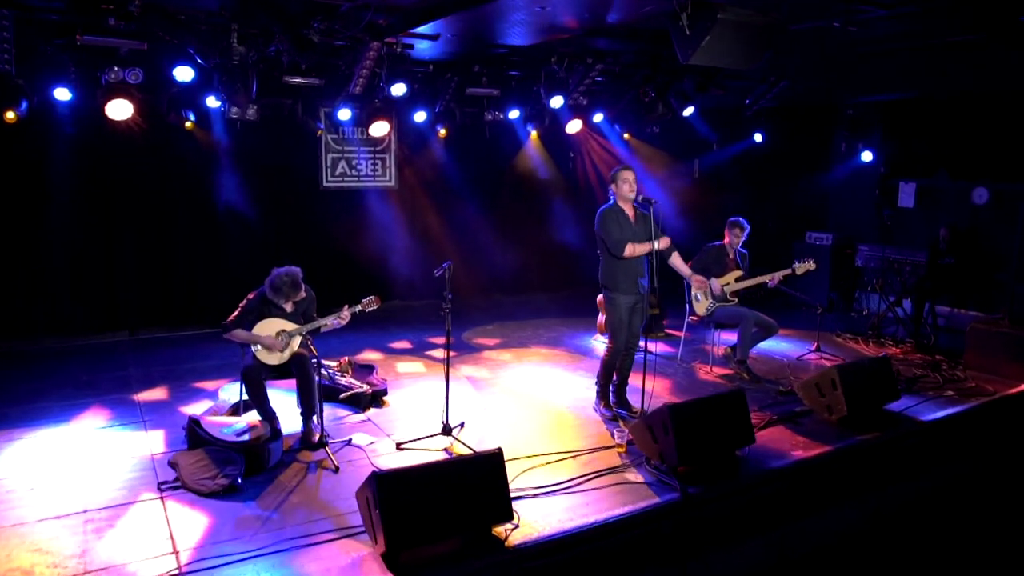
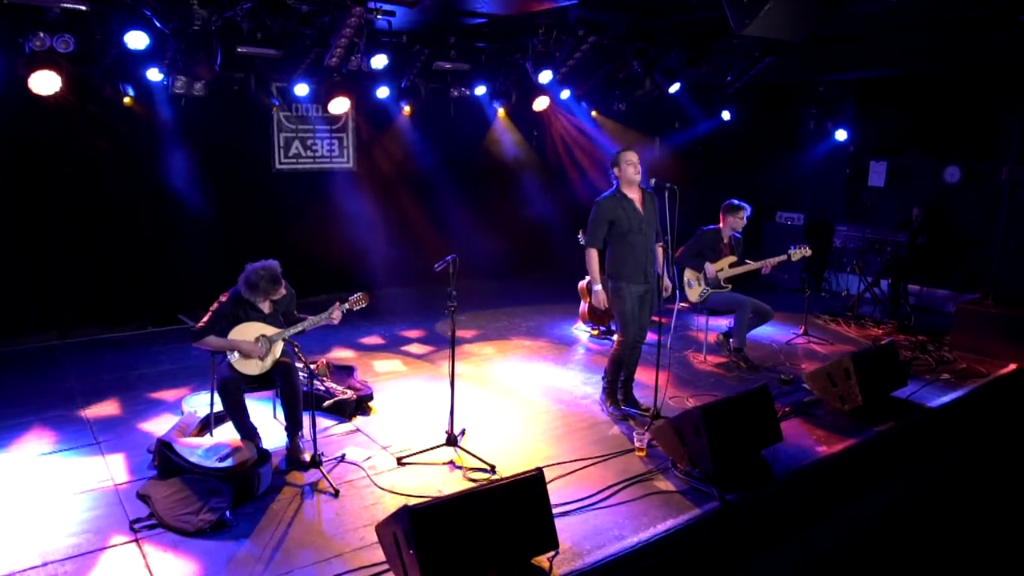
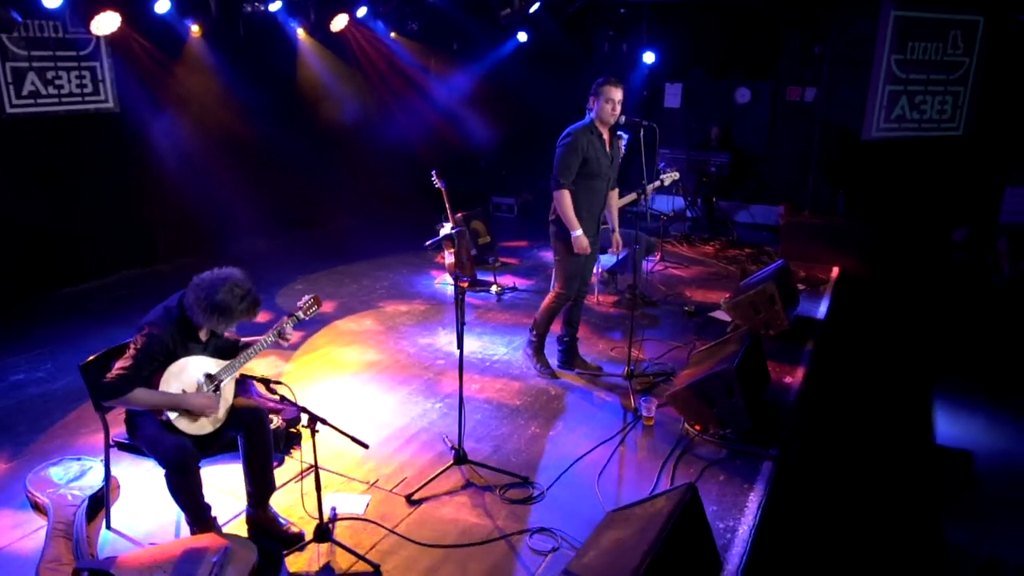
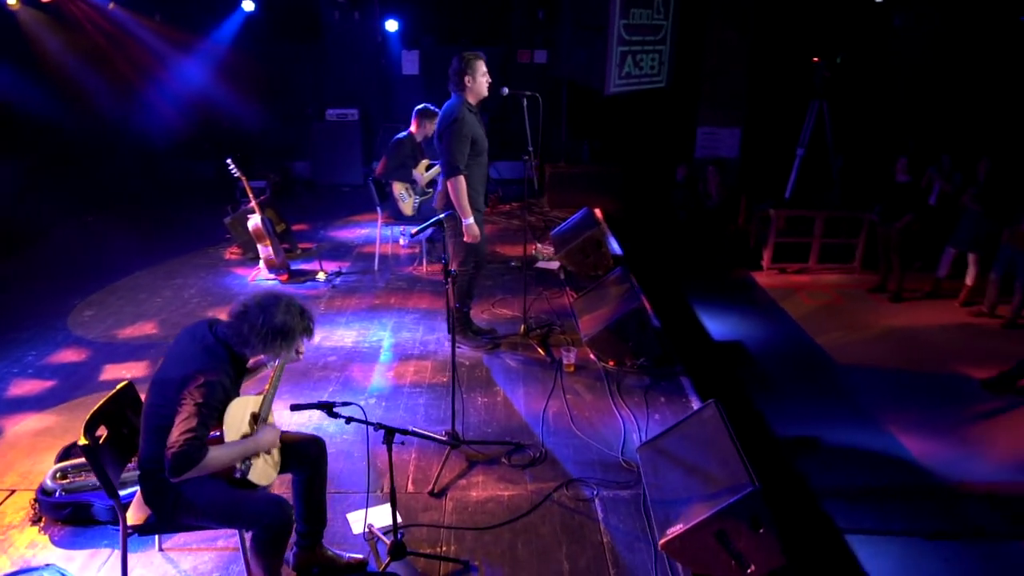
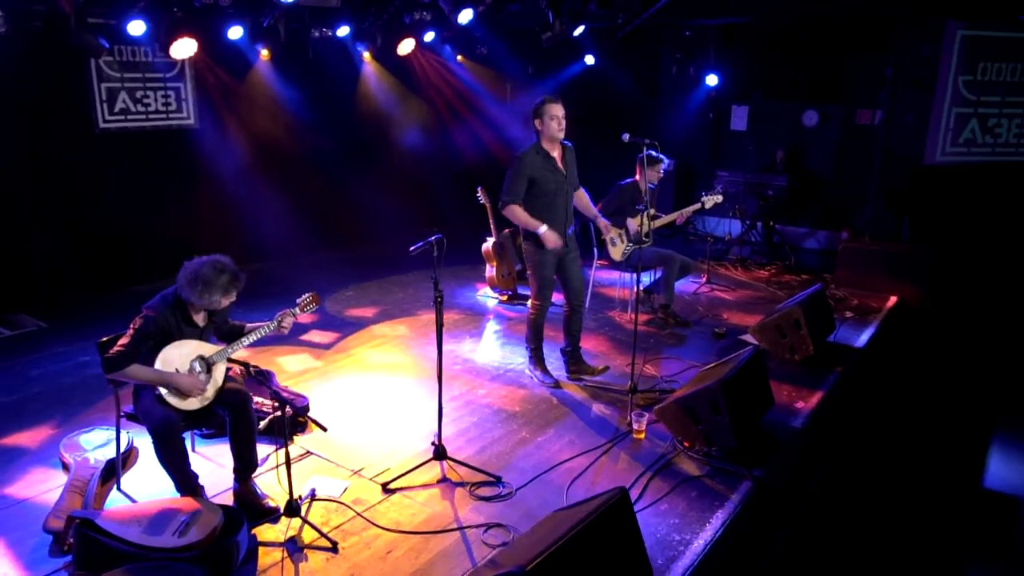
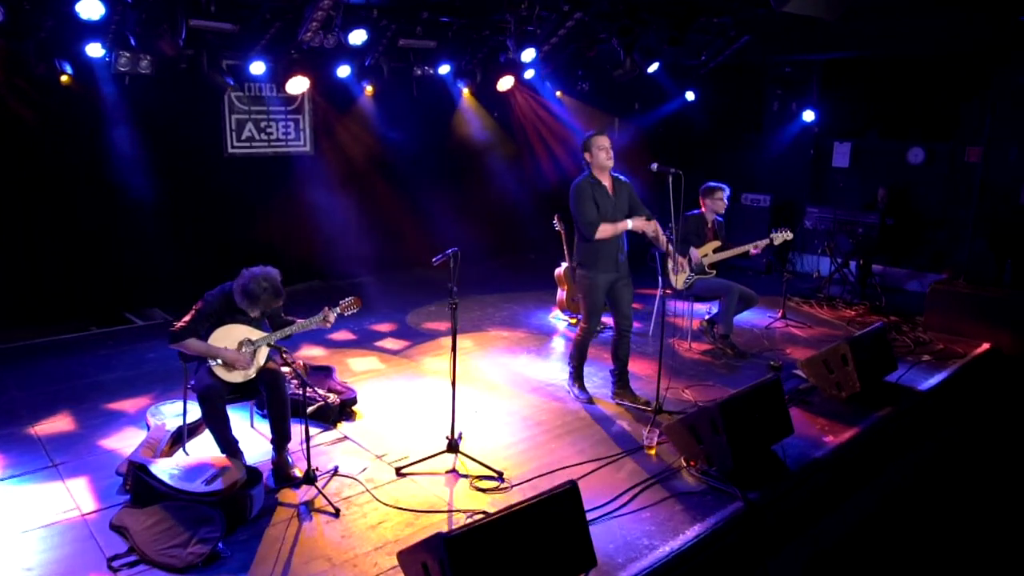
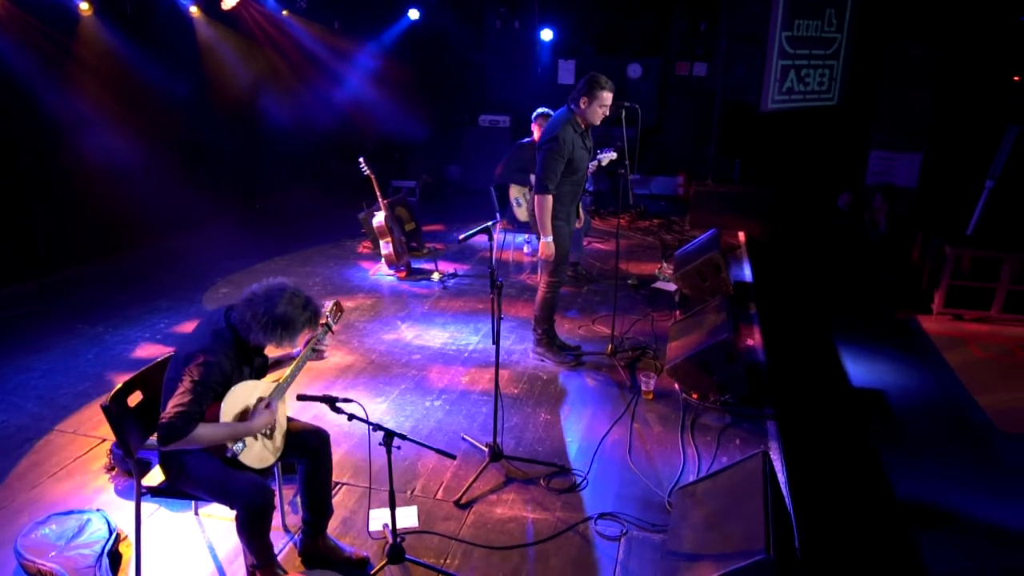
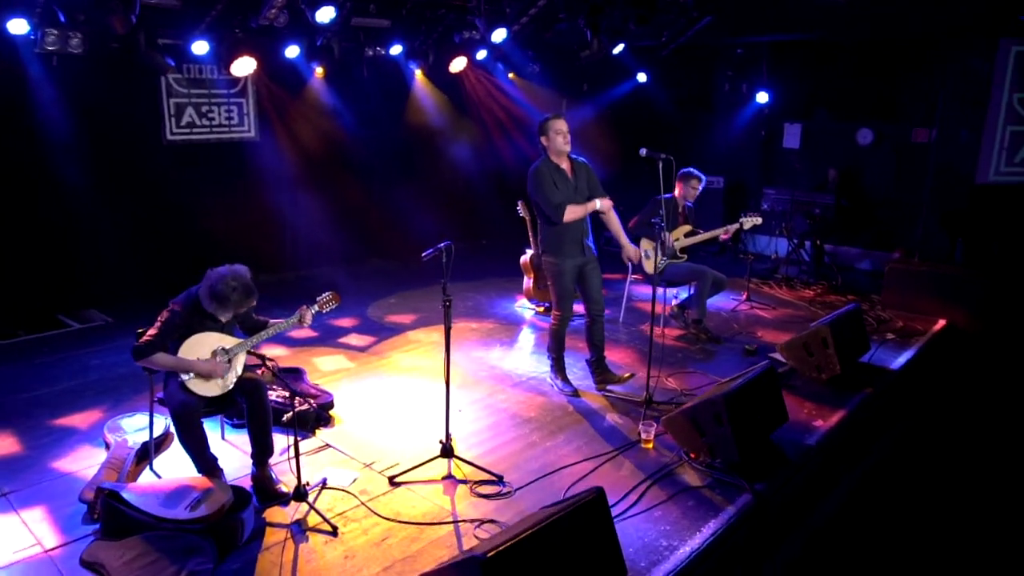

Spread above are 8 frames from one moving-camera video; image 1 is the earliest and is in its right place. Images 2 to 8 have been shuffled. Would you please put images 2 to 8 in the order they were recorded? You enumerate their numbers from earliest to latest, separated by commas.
2, 6, 8, 5, 3, 7, 4
